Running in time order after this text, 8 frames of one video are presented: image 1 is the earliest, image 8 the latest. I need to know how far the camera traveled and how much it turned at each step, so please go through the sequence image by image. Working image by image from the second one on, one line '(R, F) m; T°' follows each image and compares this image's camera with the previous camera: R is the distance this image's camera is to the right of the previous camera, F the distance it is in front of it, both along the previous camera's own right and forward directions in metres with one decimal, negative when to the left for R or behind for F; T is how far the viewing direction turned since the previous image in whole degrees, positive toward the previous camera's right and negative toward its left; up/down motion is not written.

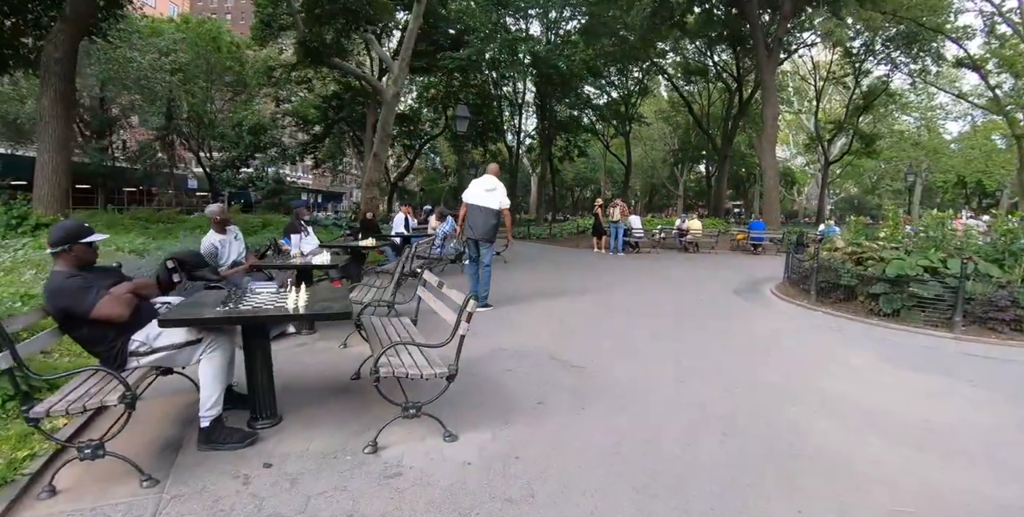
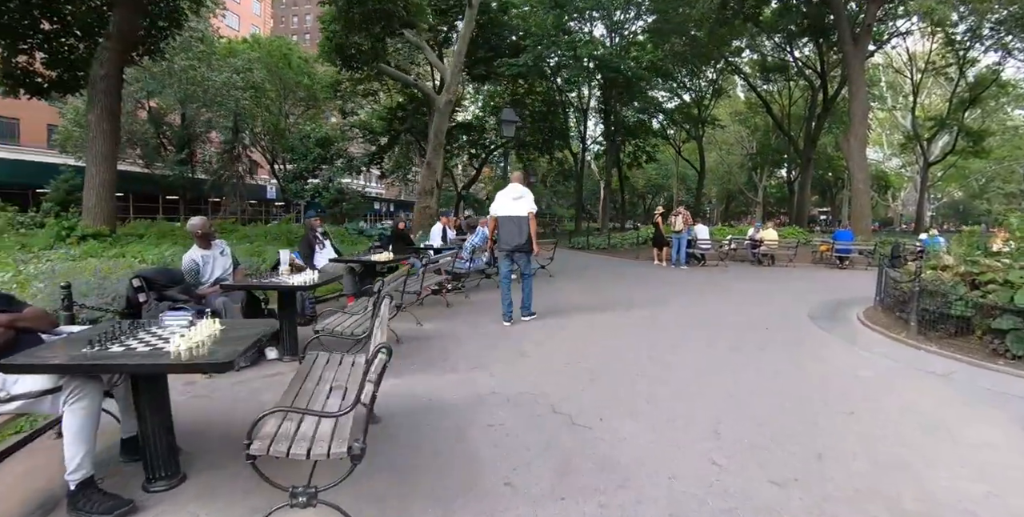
(+0.7, +1.2) m; -8°
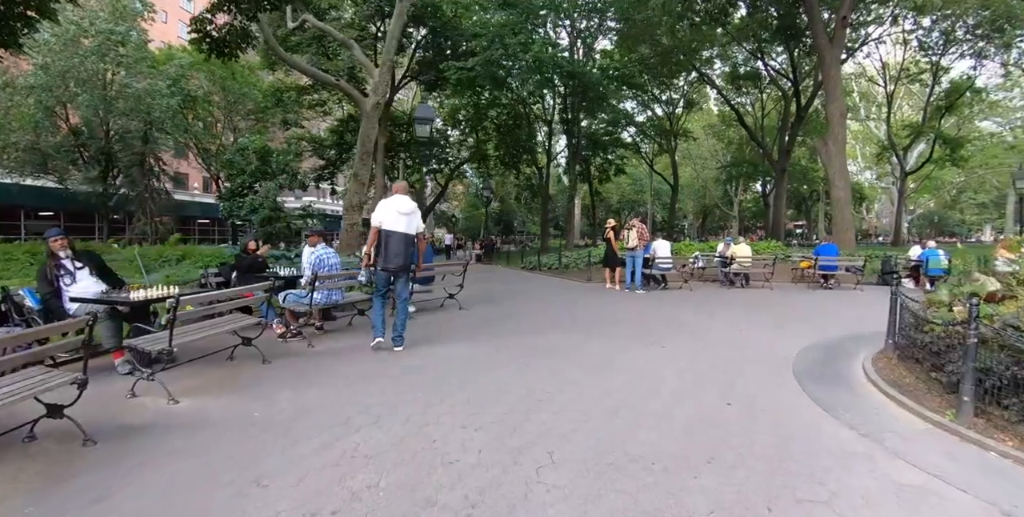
(+1.6, +2.8) m; +2°
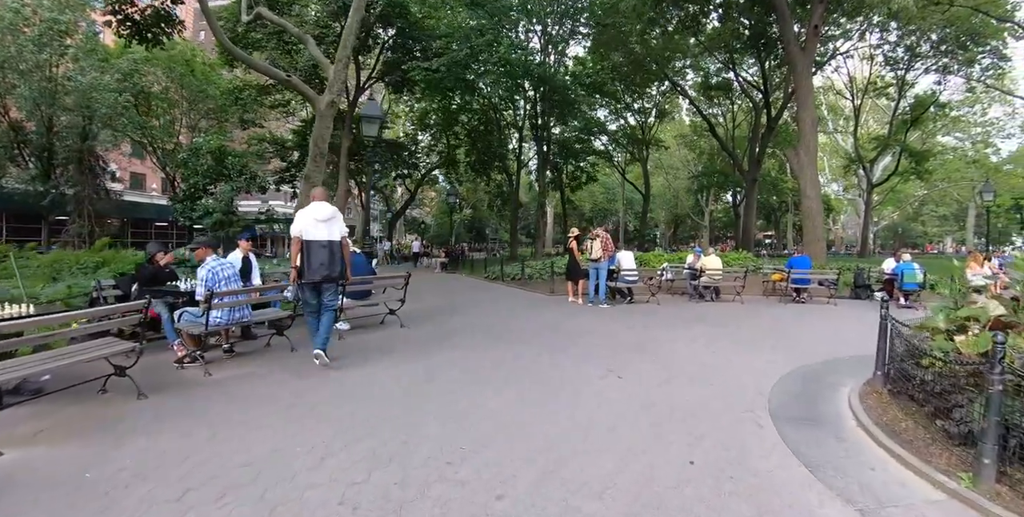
(+0.4, +0.9) m; +3°
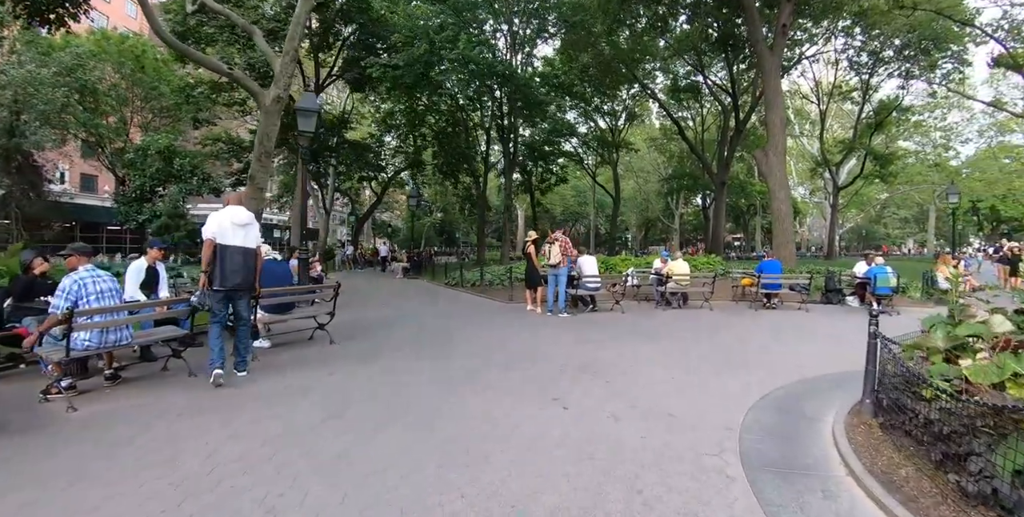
(+0.4, +0.8) m; +3°
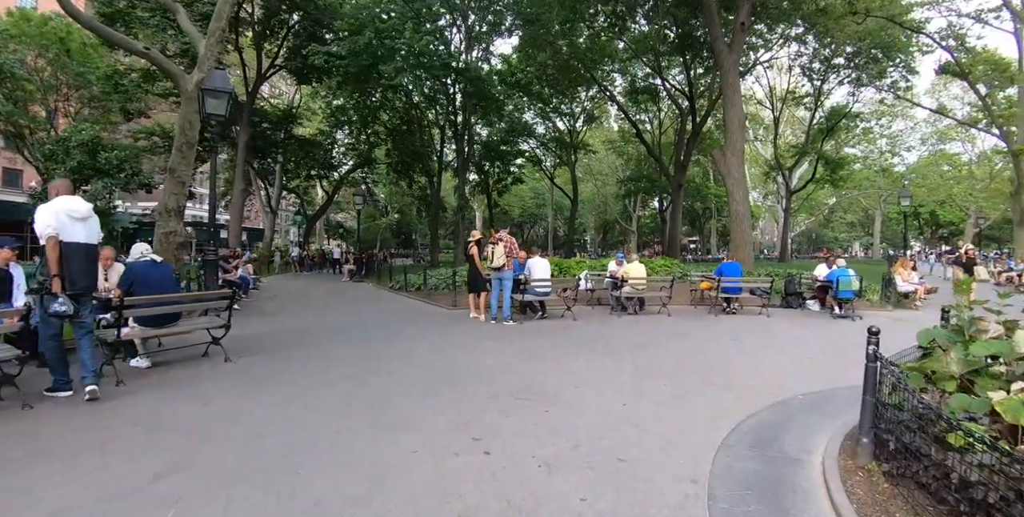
(+0.3, +0.9) m; +4°
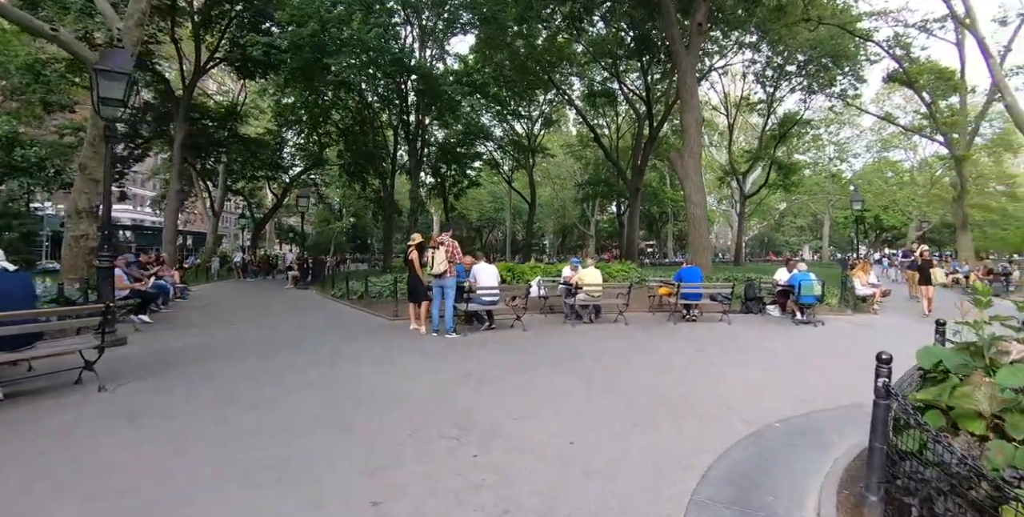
(+0.3, +0.8) m; +4°
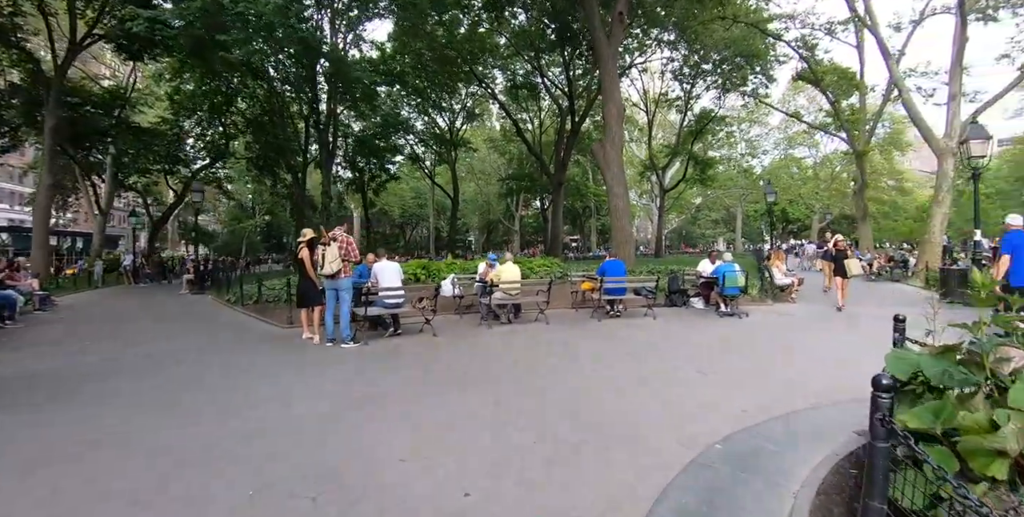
(+0.3, +0.8) m; +8°
